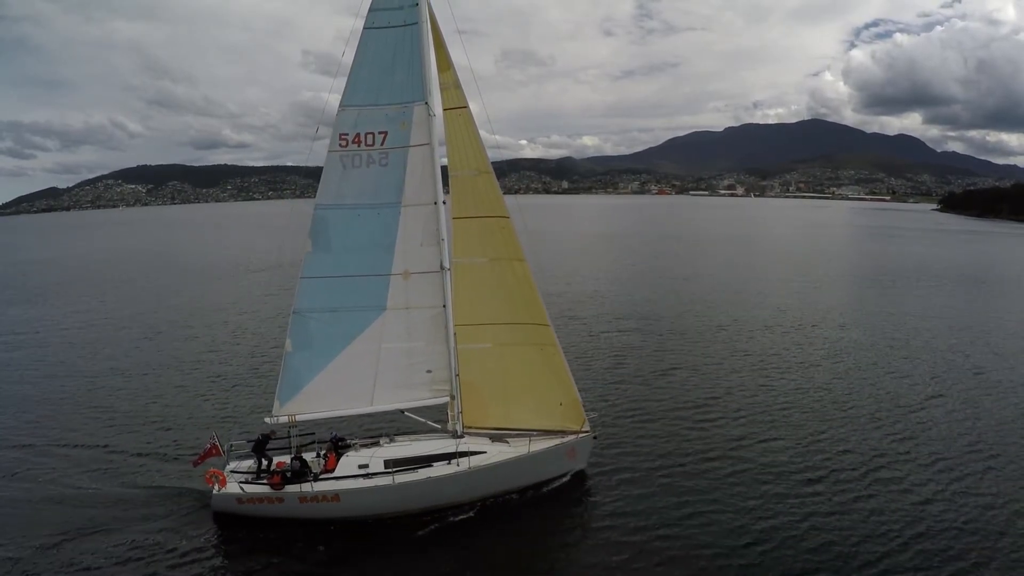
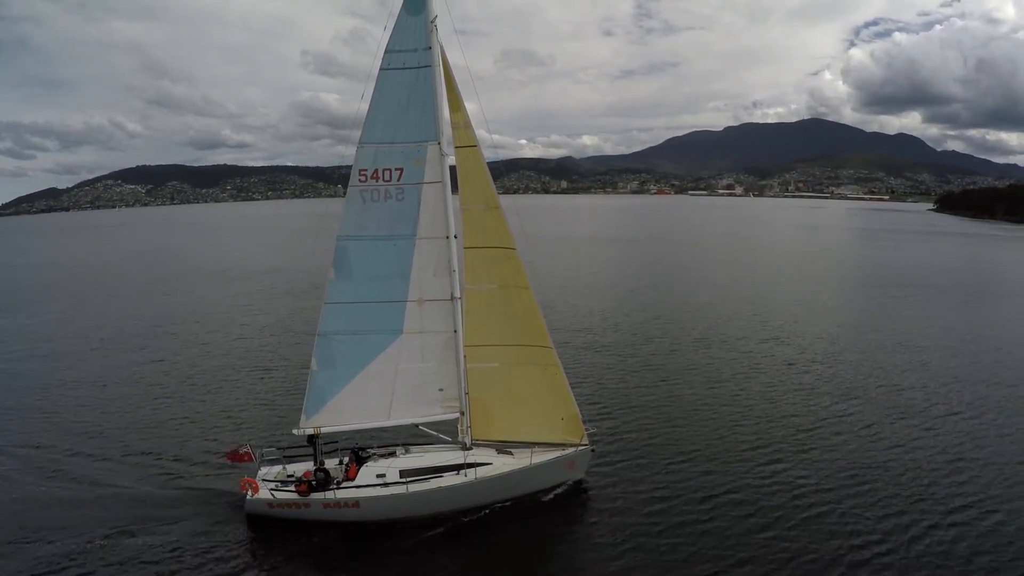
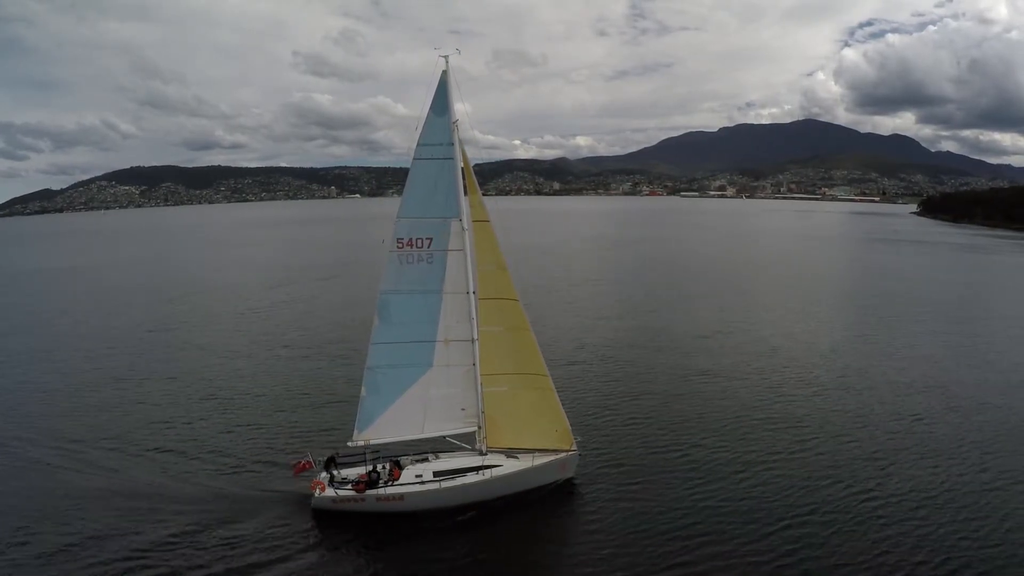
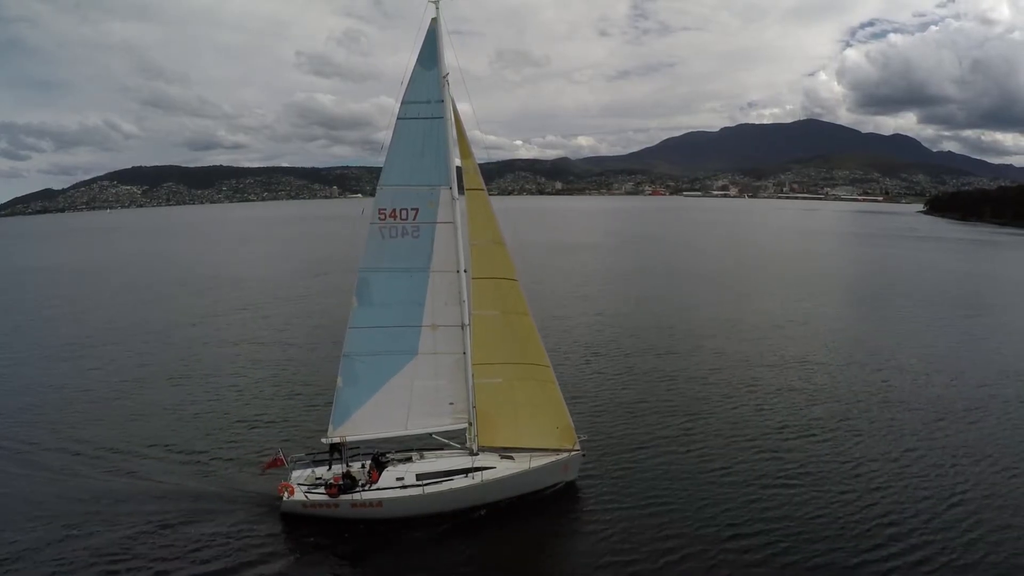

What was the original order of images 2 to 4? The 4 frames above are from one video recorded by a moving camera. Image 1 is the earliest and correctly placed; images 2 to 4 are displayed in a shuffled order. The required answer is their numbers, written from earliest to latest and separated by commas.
2, 4, 3
